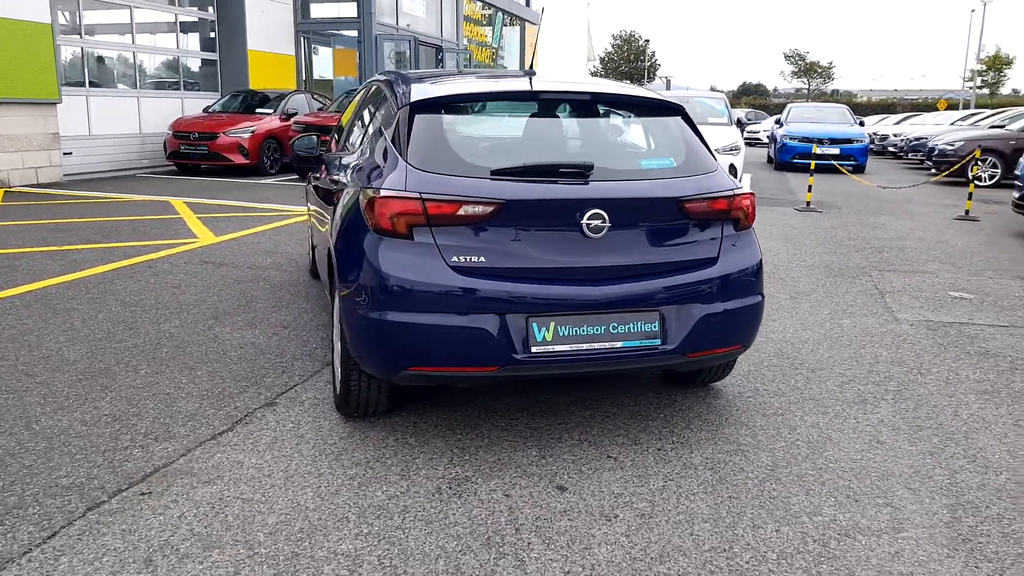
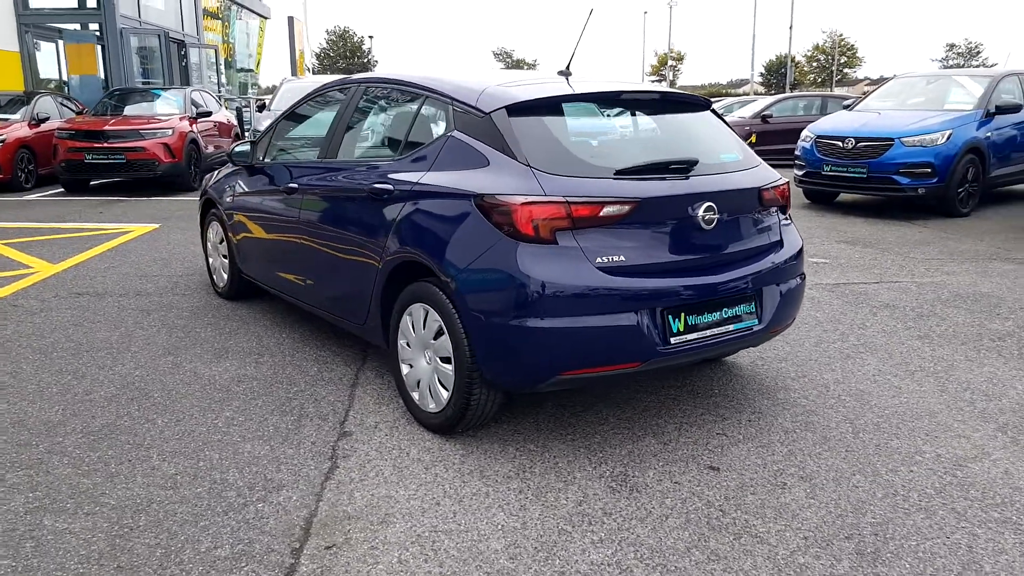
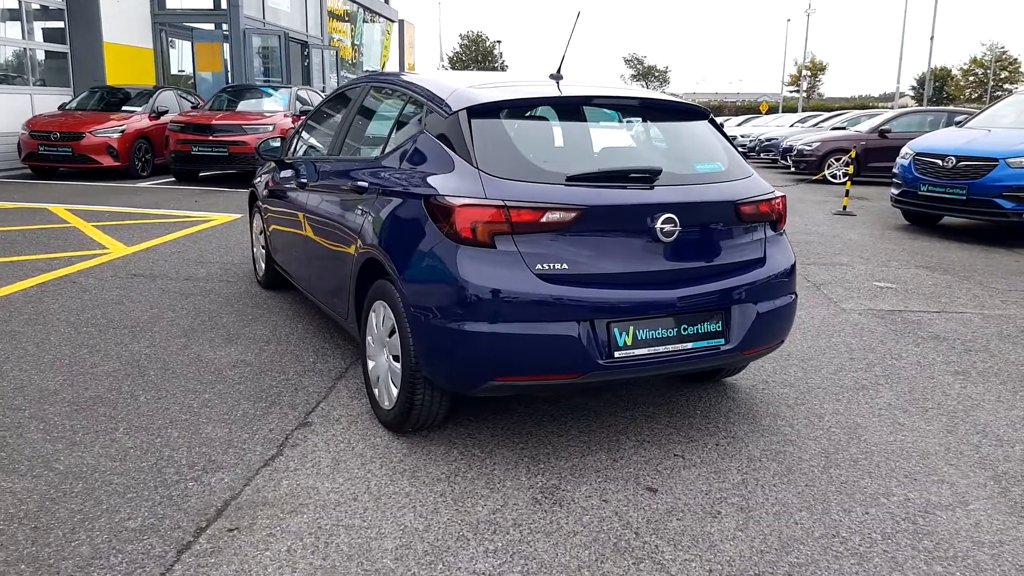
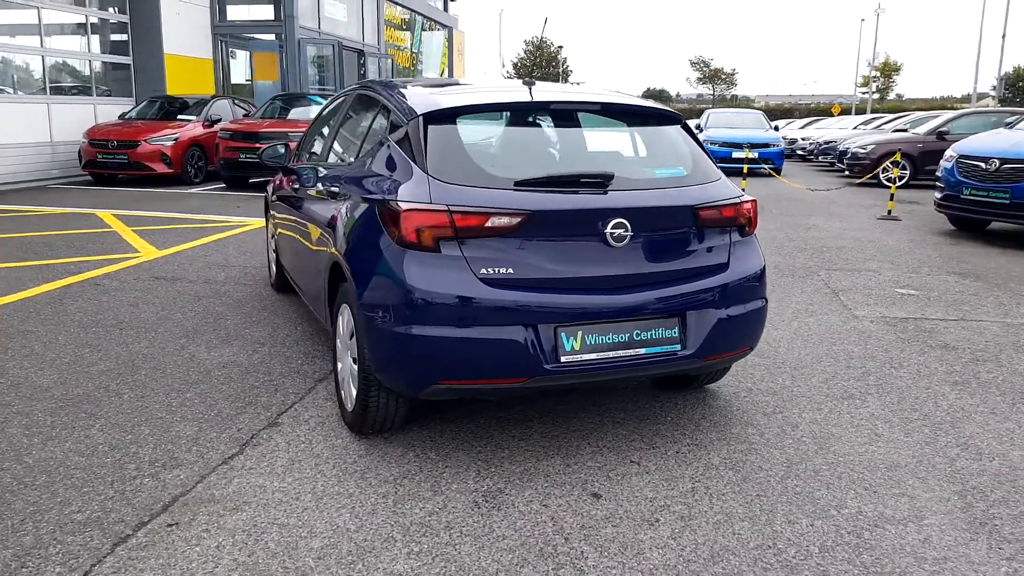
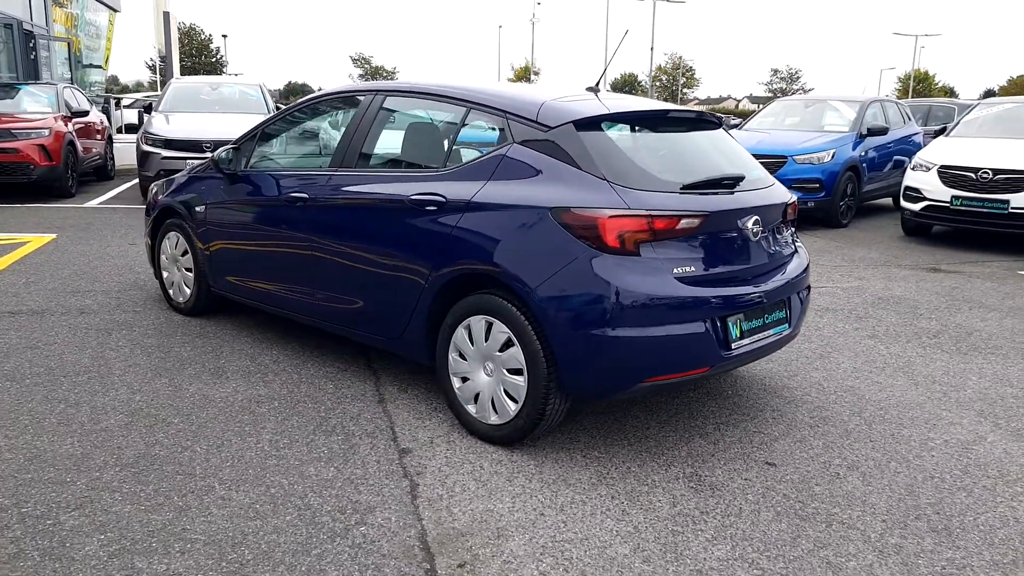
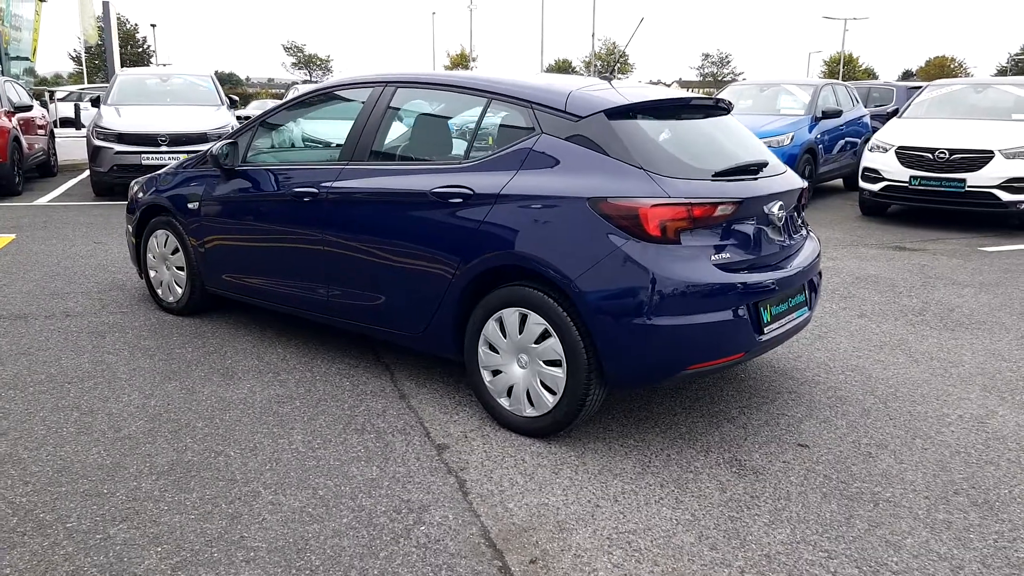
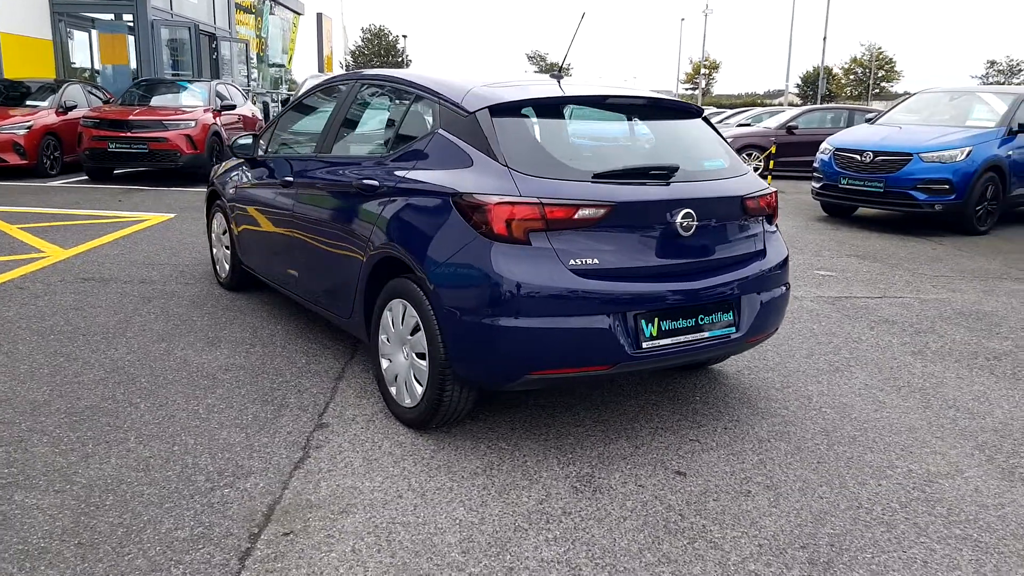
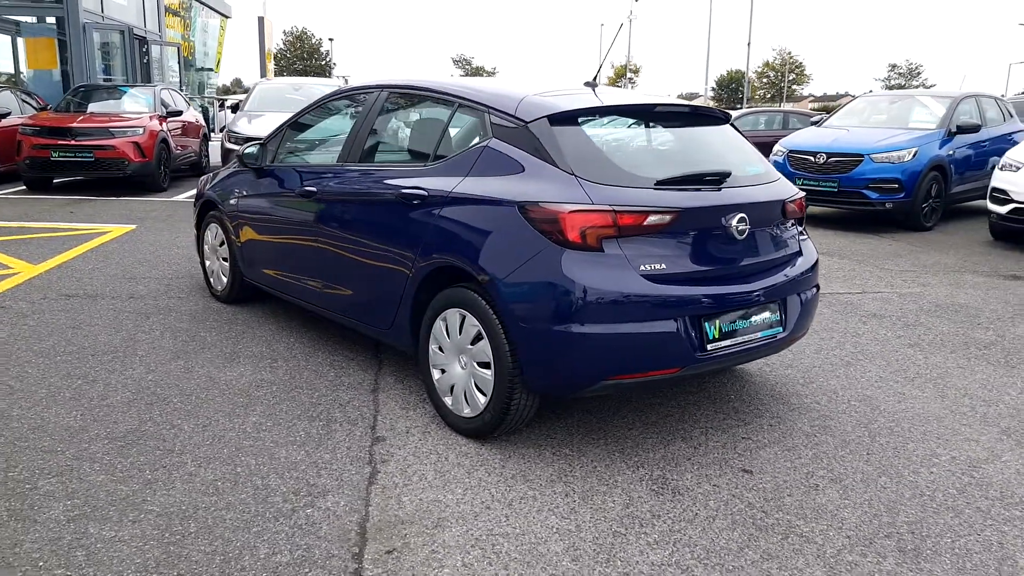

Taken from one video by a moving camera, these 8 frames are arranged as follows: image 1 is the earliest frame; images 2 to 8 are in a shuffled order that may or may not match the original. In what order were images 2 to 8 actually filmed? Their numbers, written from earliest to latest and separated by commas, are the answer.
4, 3, 7, 2, 8, 5, 6
